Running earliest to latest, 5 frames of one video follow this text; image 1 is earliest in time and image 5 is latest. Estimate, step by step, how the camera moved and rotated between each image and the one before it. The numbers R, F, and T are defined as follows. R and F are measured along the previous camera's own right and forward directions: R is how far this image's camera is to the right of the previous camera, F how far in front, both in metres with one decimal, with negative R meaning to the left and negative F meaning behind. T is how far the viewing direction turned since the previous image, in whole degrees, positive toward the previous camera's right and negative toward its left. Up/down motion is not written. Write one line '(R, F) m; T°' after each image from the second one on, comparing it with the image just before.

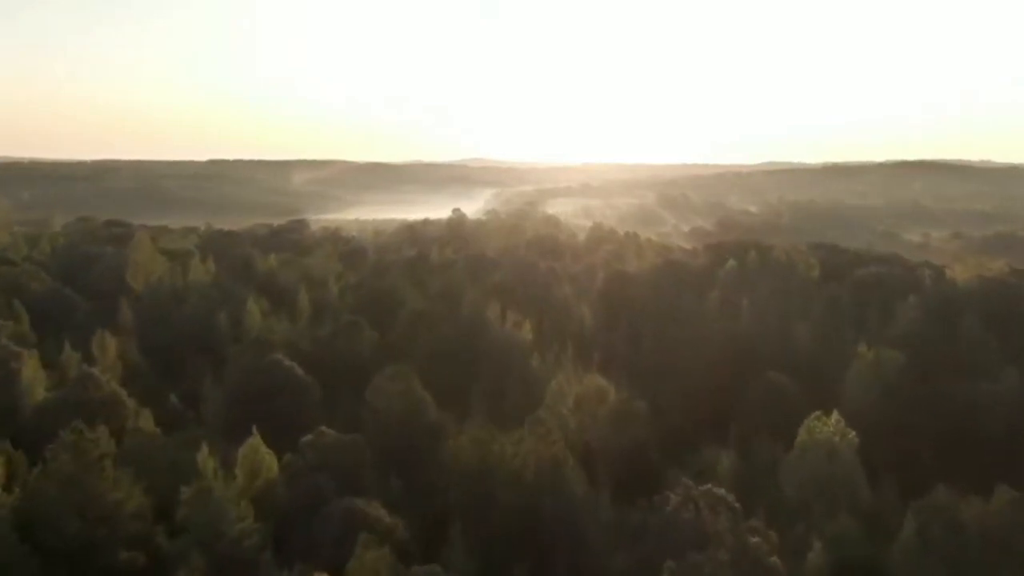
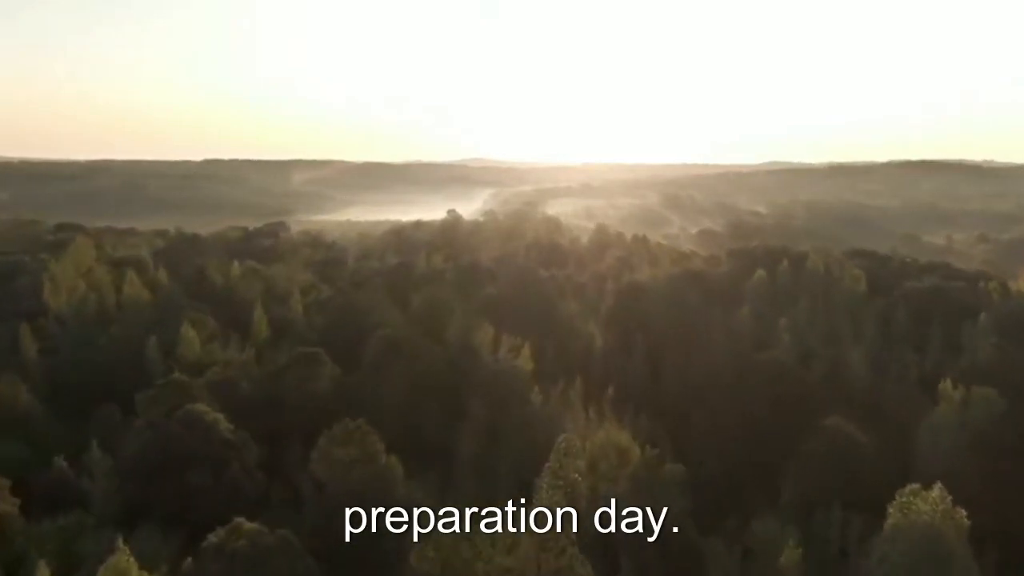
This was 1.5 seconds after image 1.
(+0.1, +7.6) m; 0°
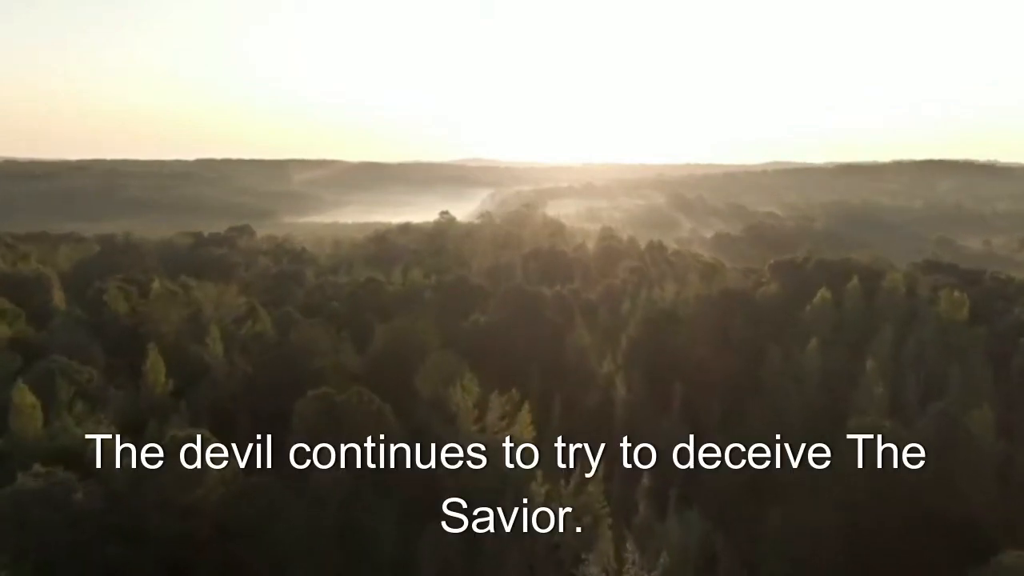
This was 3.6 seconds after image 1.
(+0.1, +11.1) m; 0°
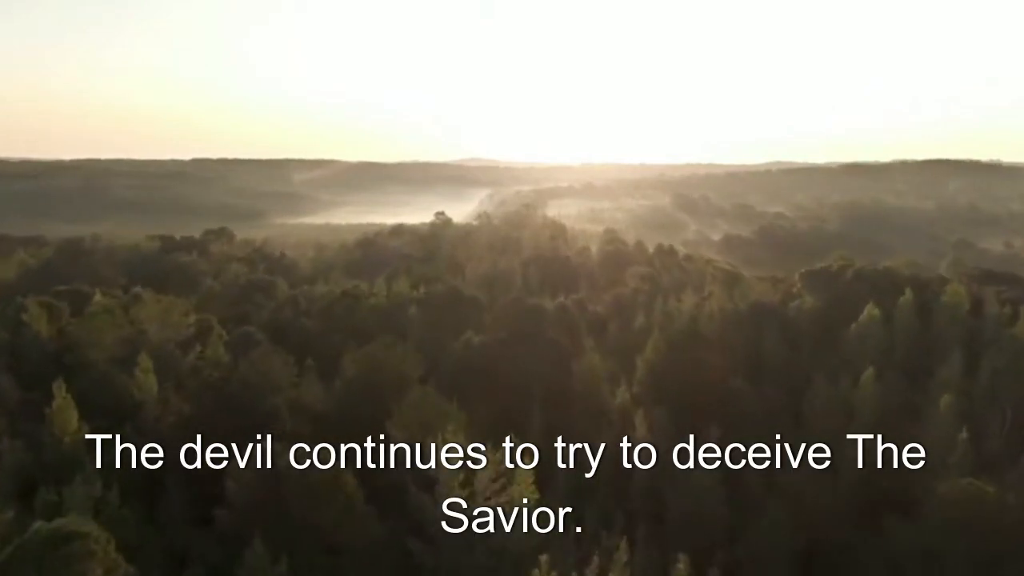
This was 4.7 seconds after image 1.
(0.0, +5.7) m; 0°
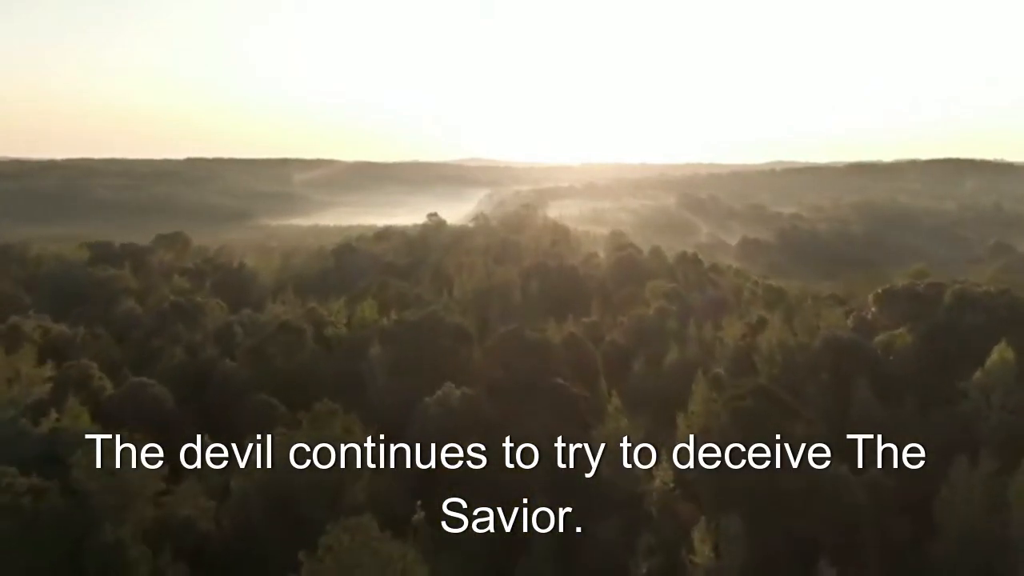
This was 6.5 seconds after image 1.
(+0.1, +9.6) m; 0°
